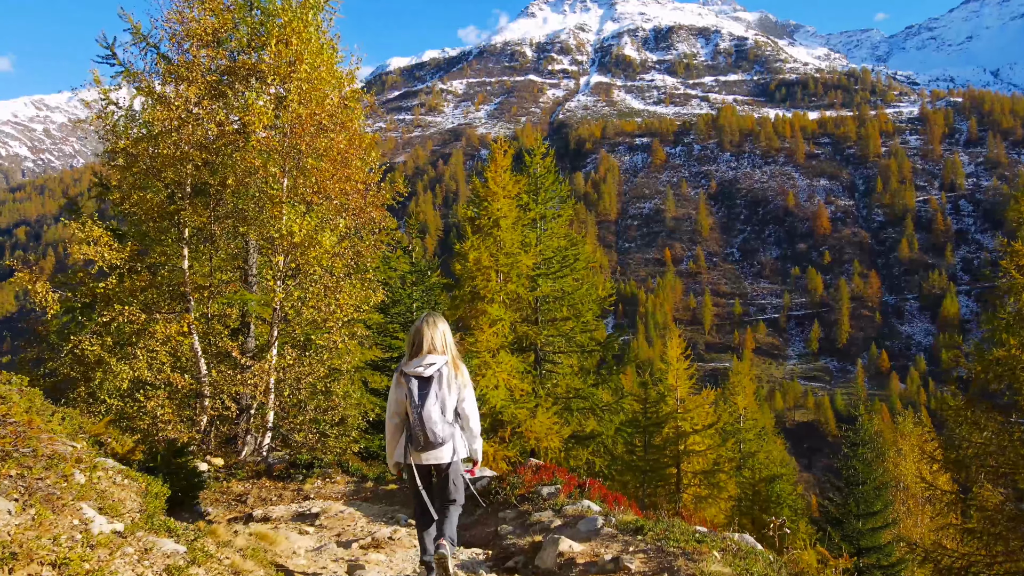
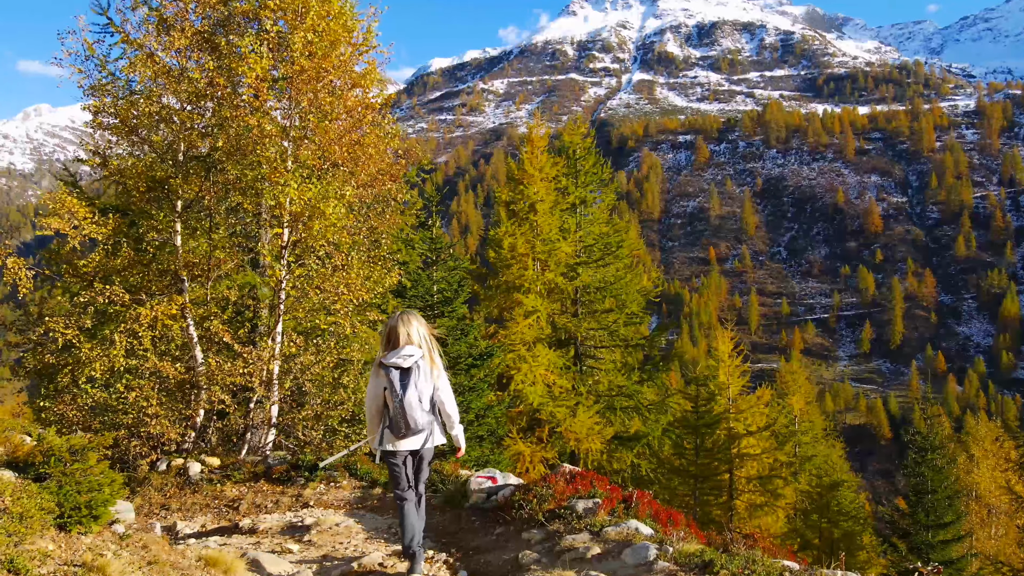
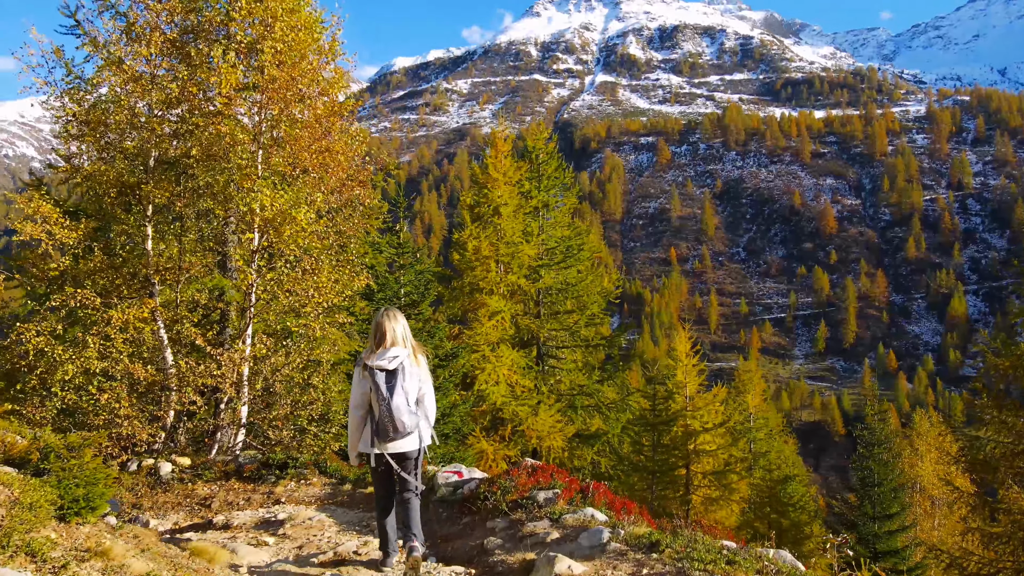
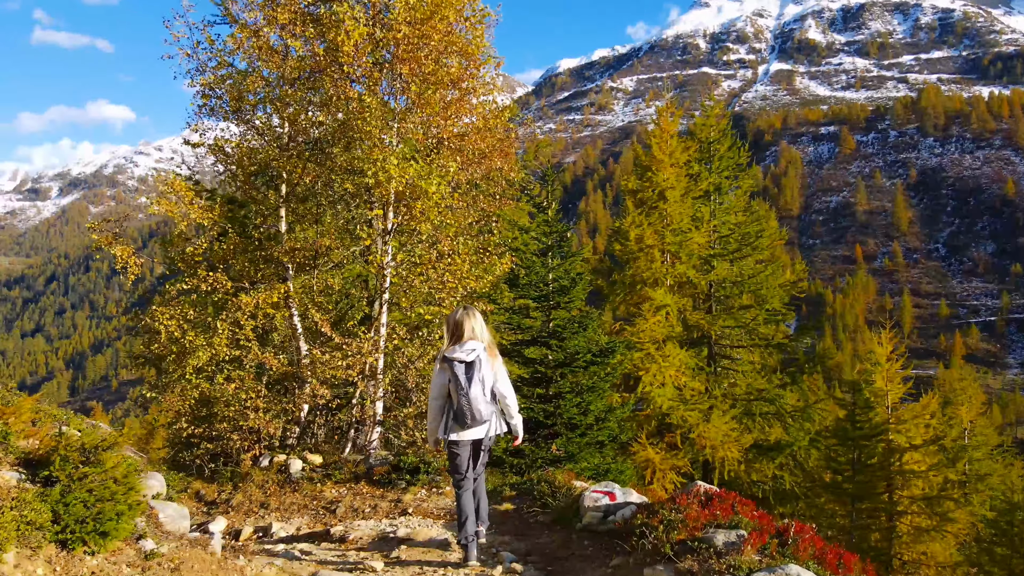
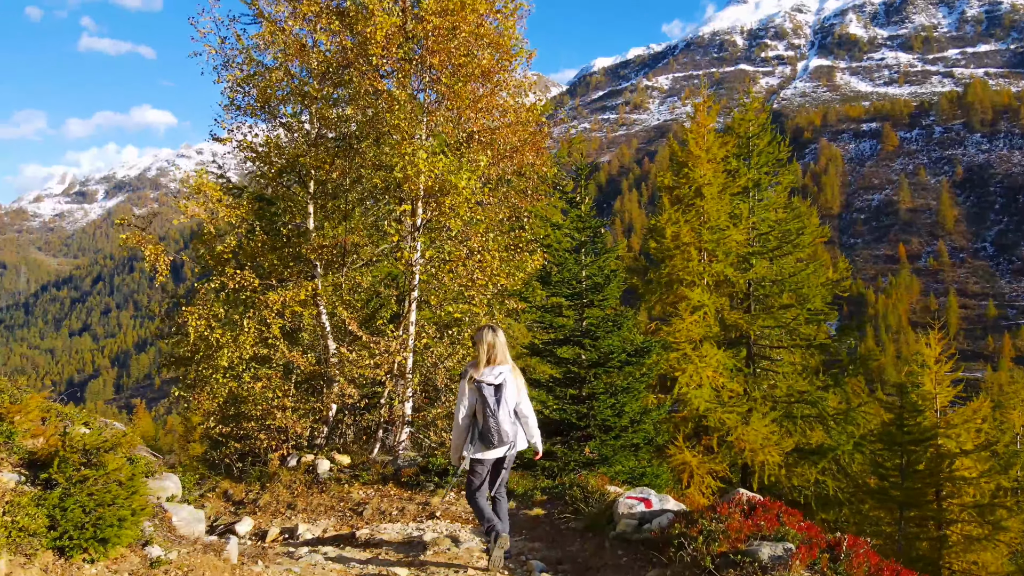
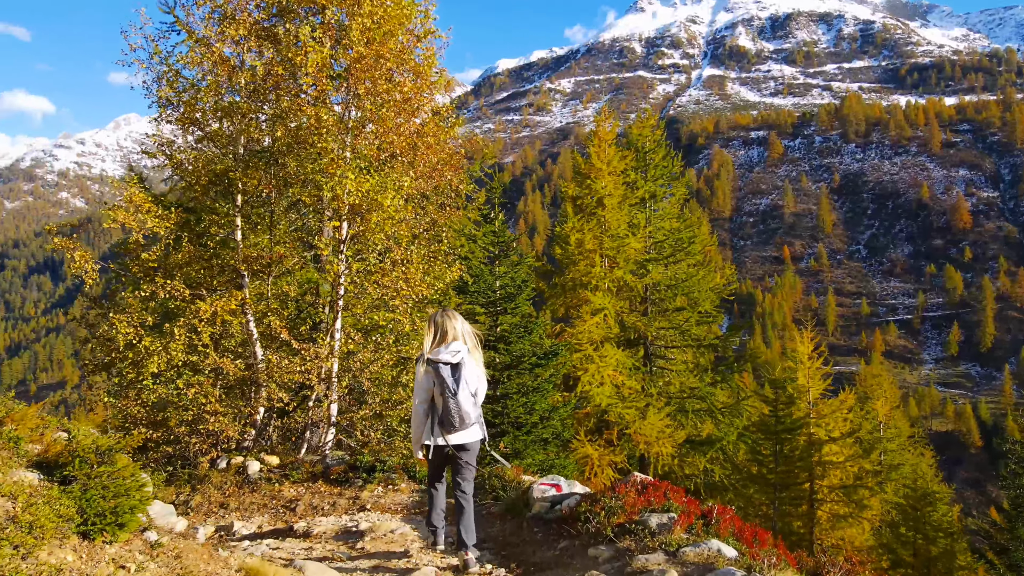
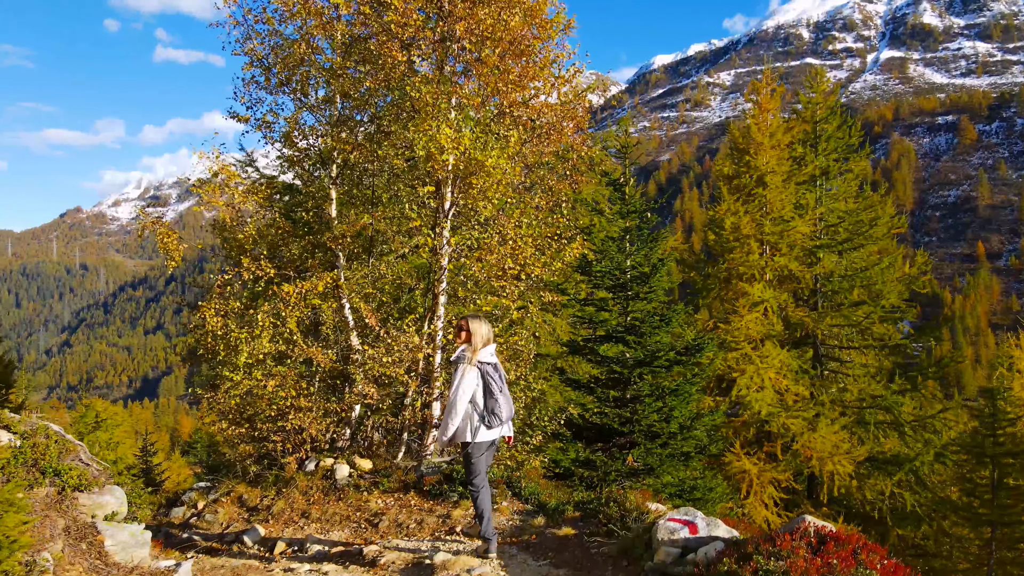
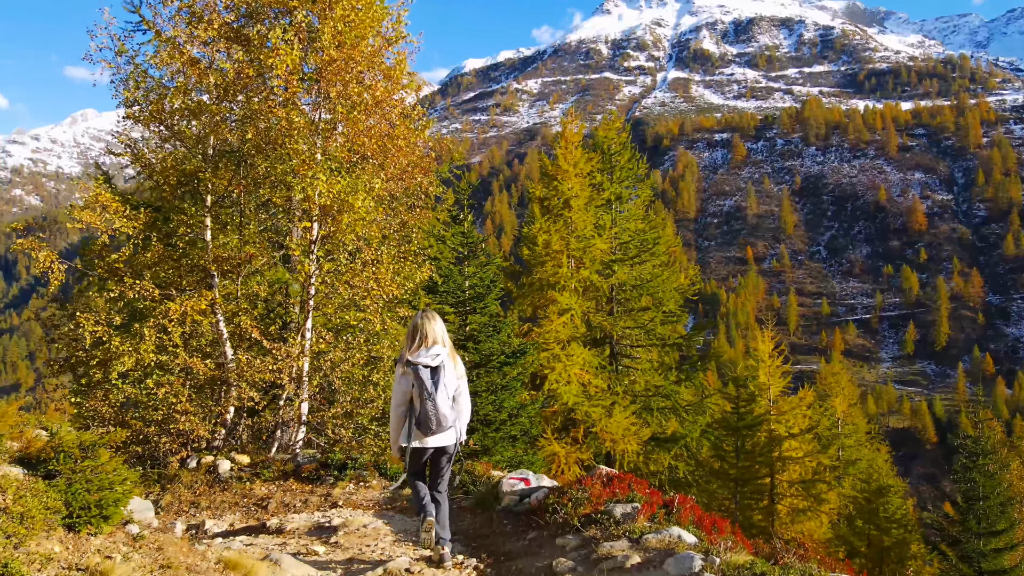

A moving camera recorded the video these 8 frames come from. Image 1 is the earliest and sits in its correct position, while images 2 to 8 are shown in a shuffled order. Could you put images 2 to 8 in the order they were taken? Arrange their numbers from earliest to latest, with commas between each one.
3, 2, 8, 6, 4, 5, 7
